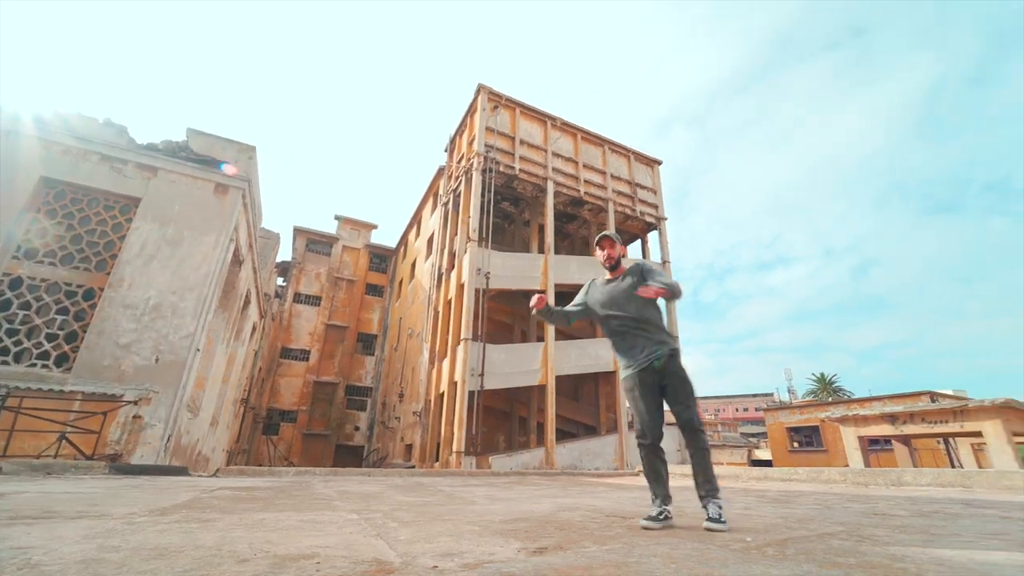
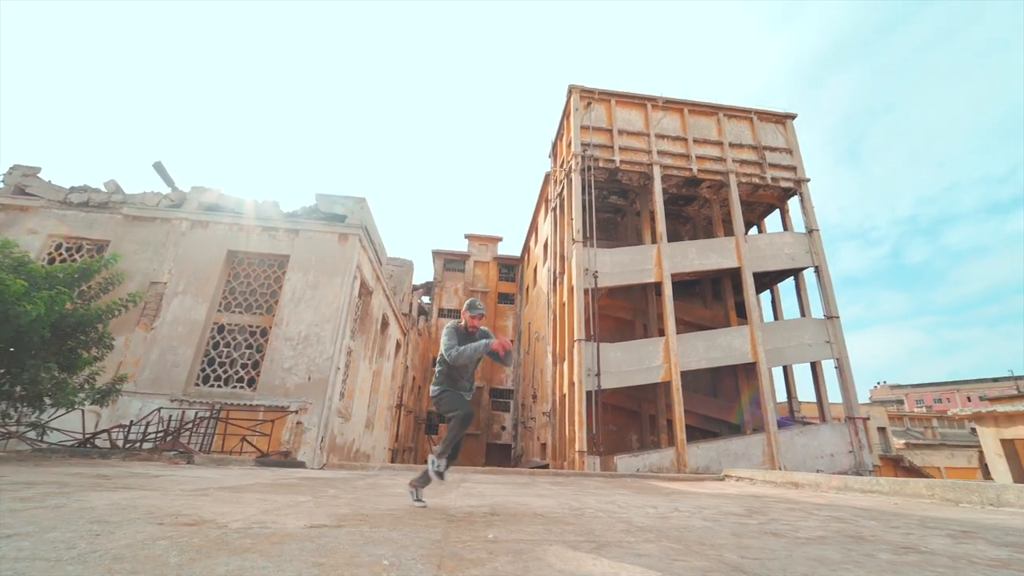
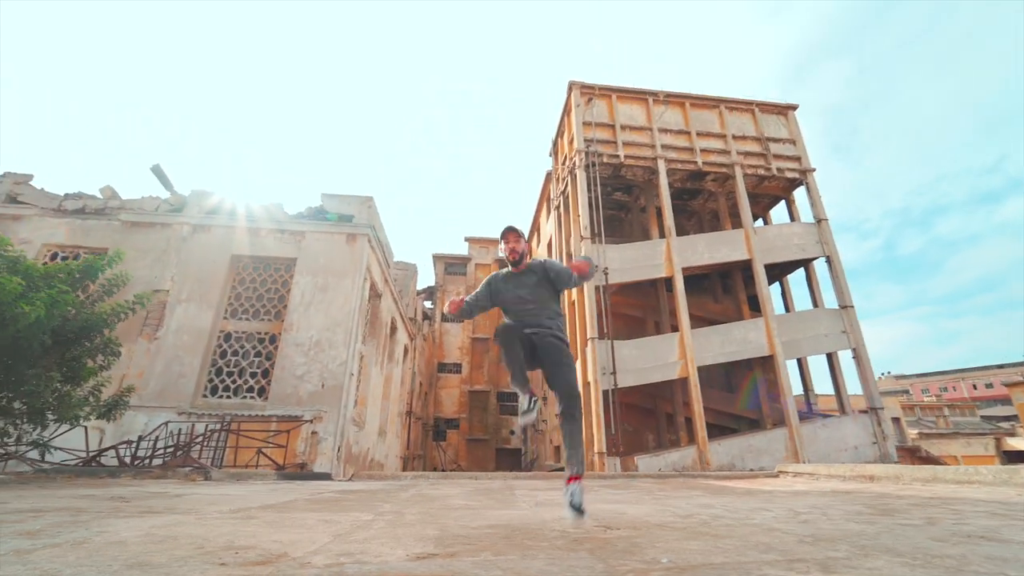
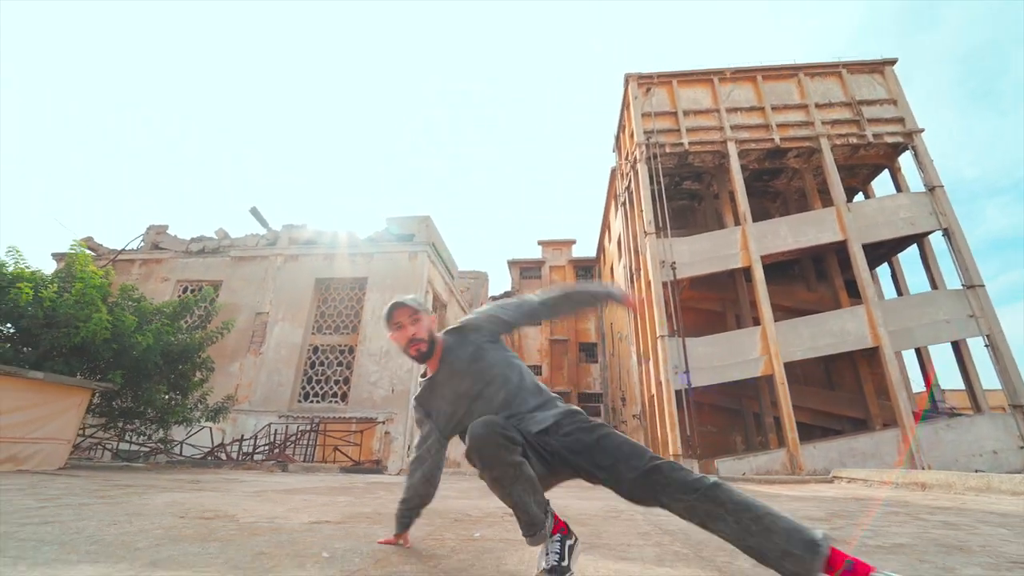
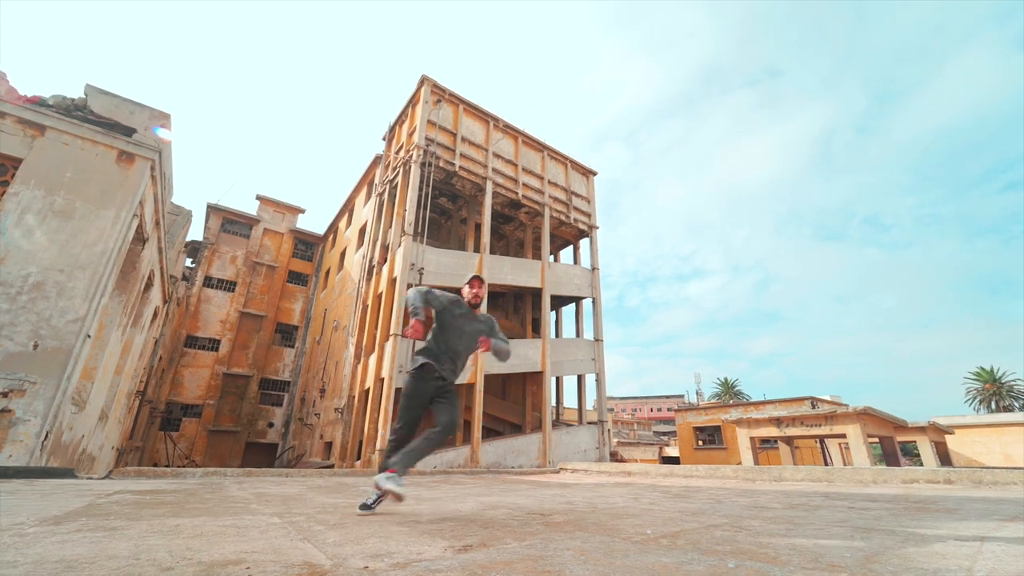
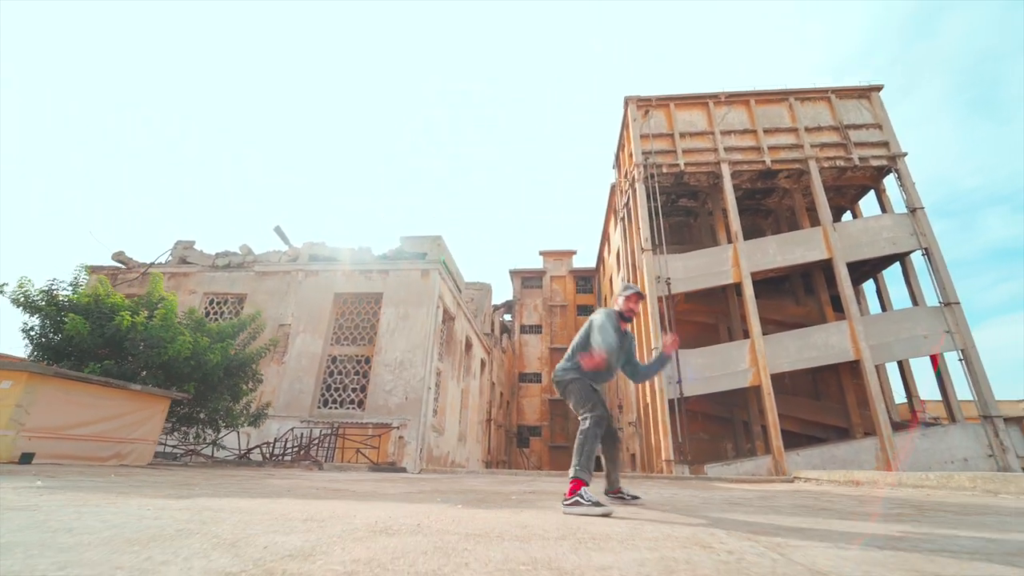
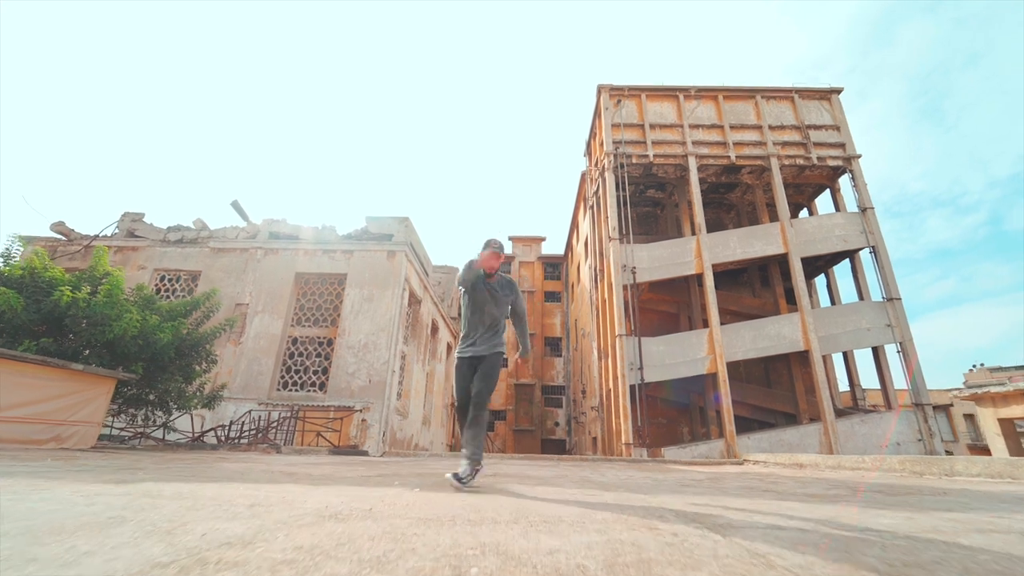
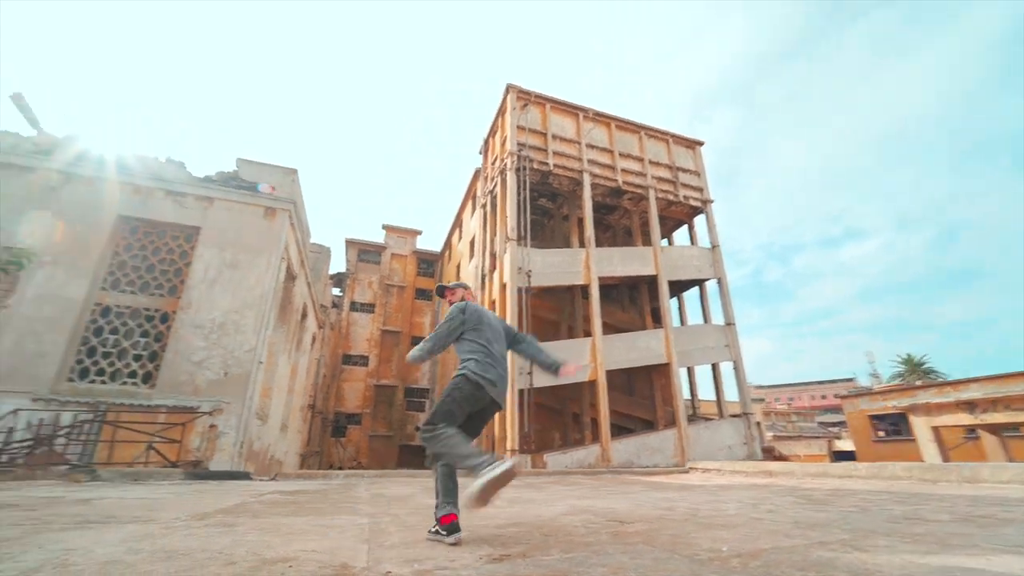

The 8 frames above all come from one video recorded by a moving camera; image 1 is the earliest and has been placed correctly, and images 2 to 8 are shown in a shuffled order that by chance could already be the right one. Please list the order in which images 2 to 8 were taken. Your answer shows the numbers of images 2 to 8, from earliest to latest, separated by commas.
5, 8, 3, 4, 6, 7, 2
